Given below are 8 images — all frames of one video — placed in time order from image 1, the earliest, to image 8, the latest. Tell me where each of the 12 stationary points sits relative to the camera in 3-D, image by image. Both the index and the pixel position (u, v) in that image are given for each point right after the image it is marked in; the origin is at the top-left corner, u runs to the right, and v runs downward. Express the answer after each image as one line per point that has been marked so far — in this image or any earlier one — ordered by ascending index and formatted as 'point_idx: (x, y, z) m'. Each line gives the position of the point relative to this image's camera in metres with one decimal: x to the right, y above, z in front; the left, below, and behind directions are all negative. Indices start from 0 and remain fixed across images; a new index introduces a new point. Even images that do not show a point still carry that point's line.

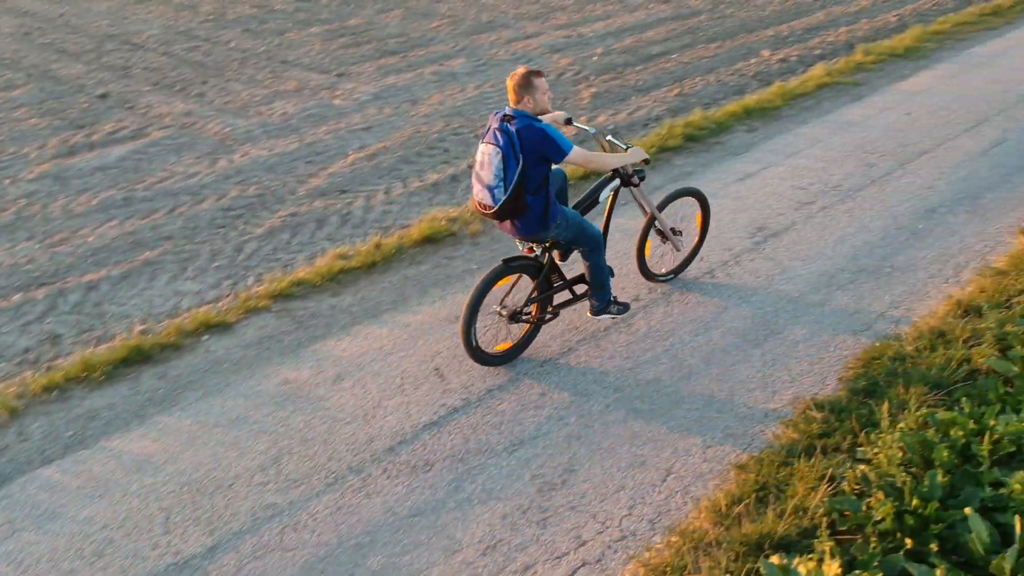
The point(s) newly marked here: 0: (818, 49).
0: (+3.0, +2.4, +10.0) m
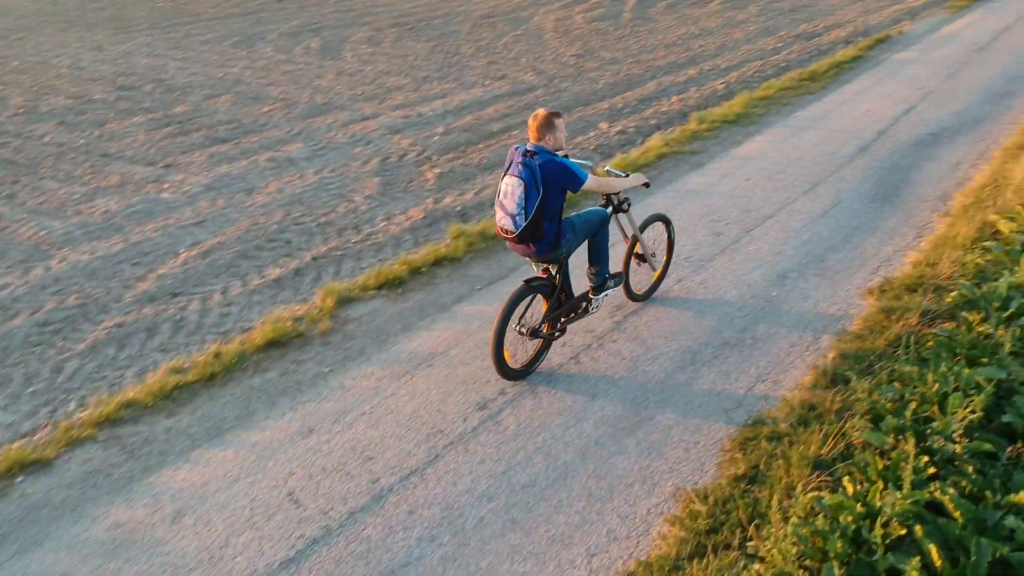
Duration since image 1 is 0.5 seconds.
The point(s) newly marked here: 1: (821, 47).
0: (+1.4, +1.7, +10.1) m
1: (+4.3, +3.4, +14.0) m
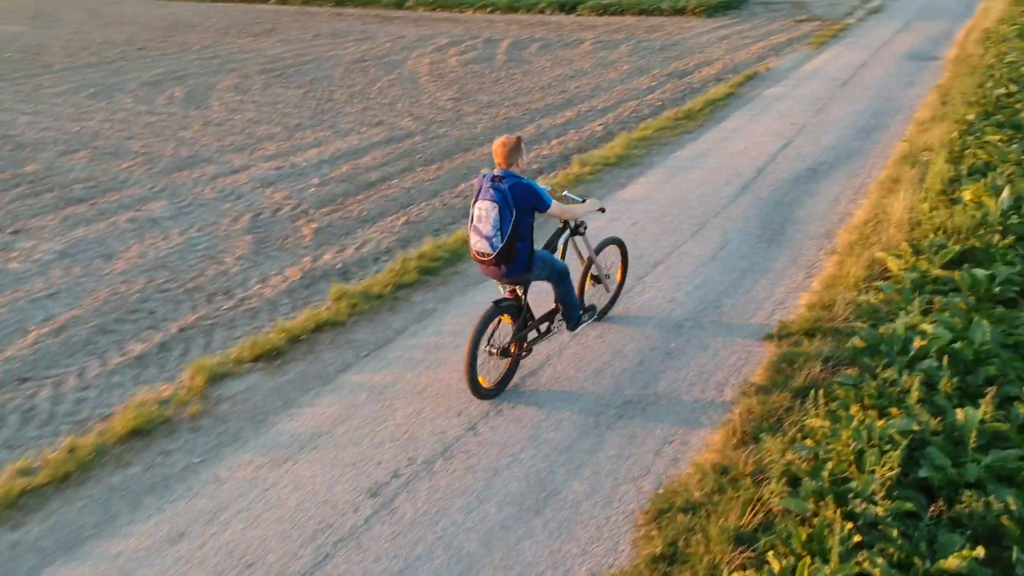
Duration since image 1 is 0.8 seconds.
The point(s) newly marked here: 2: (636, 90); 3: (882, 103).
0: (+0.2, +1.2, +10.0) m
1: (+2.6, +2.9, +14.2) m
2: (+1.8, +2.8, +14.1) m
3: (+4.6, +2.3, +12.5) m
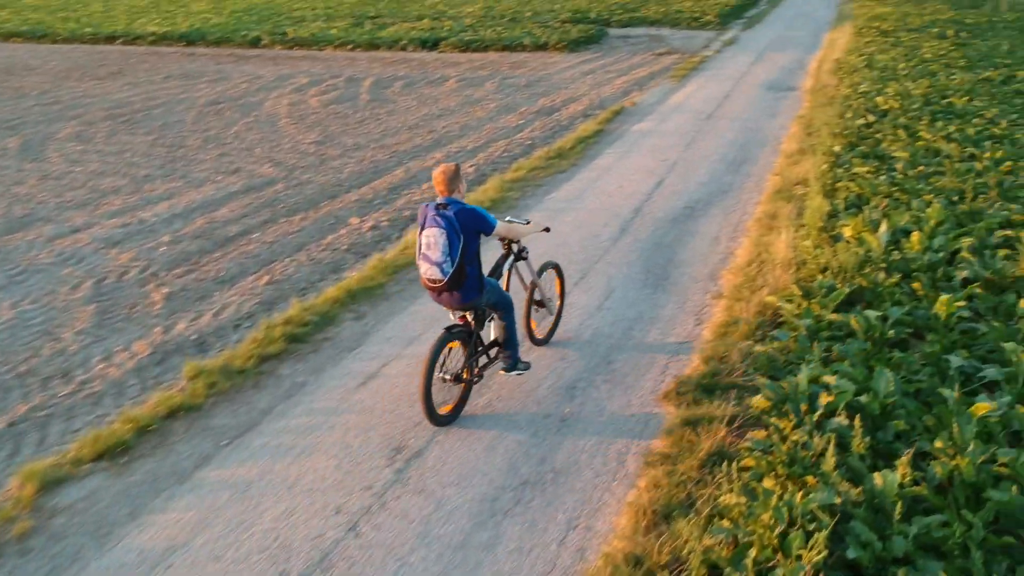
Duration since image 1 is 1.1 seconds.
0: (-1.0, +0.7, +9.5) m
1: (+0.7, +2.3, +14.1) m
2: (-0.1, +2.2, +13.8) m
3: (+3.0, +1.9, +12.6) m
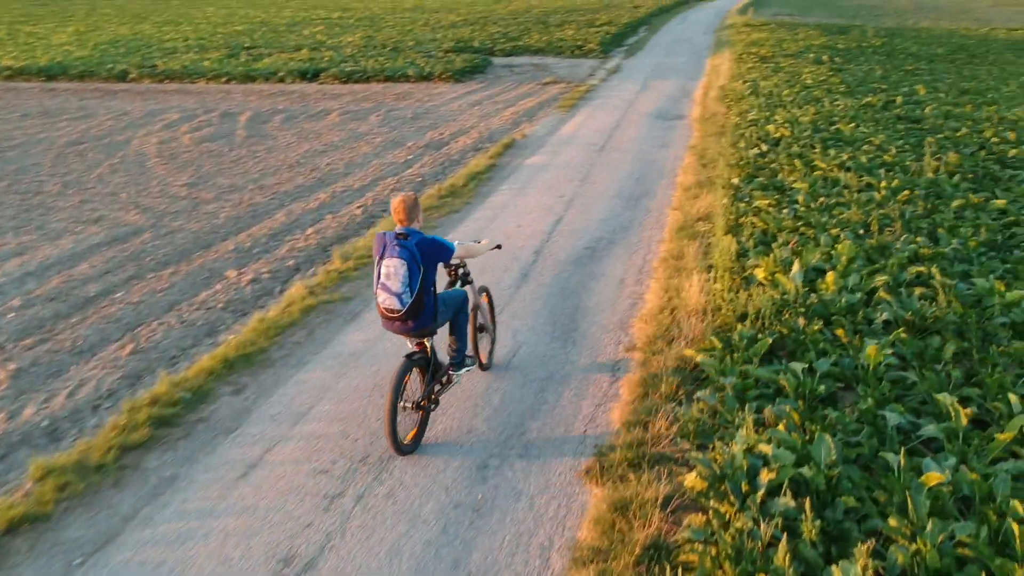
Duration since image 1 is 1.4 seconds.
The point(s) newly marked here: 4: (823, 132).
0: (-2.0, +0.2, +8.8) m
1: (-0.8, +1.8, +13.5) m
2: (-1.6, +1.6, +13.2) m
3: (+1.6, +1.5, +12.3) m
4: (+4.2, +2.1, +13.4) m
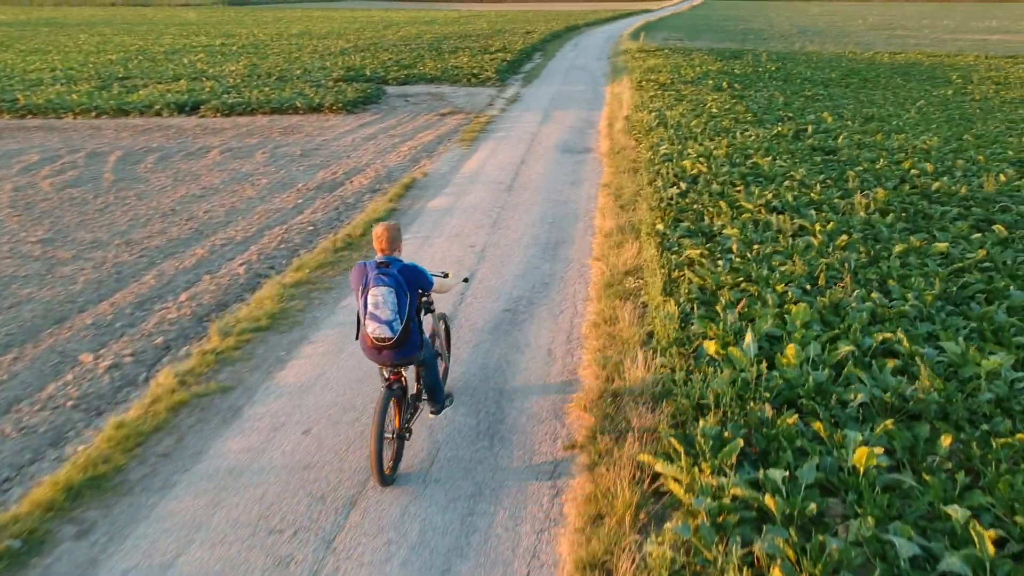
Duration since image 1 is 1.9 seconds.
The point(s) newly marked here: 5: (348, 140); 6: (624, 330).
0: (-2.6, -0.4, +7.5) m
1: (-2.1, +1.1, +12.4) m
2: (-2.8, +0.9, +11.9) m
3: (+0.5, +0.9, +11.4) m
4: (+2.9, +1.5, +12.7) m
5: (-2.9, +2.6, +17.4) m
6: (+0.8, -0.3, +6.9) m
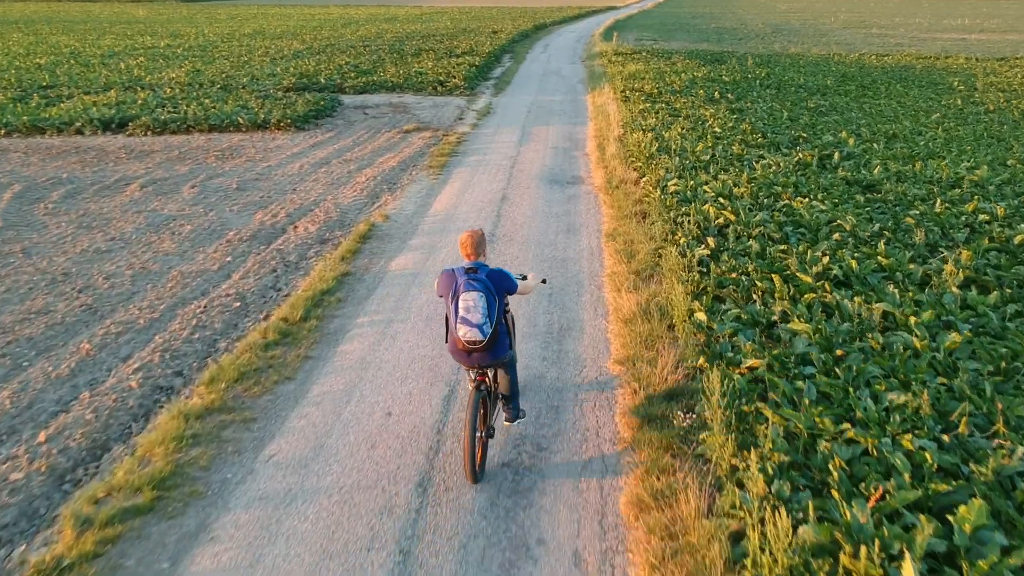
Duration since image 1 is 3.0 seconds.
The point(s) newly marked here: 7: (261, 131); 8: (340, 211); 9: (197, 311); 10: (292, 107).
0: (-2.6, -1.2, +5.0) m
1: (-2.2, +0.3, +9.9) m
2: (-2.9, +0.1, +9.4) m
3: (+0.4, +0.1, +9.0) m
4: (+2.7, +0.8, +10.4) m
5: (-3.2, +1.8, +14.9) m
6: (+0.8, -1.1, +4.5) m
7: (-4.5, +2.8, +18.0) m
8: (-2.0, +0.9, +11.8) m
9: (-2.6, -0.2, +8.3) m
10: (-4.4, +3.6, +19.8) m
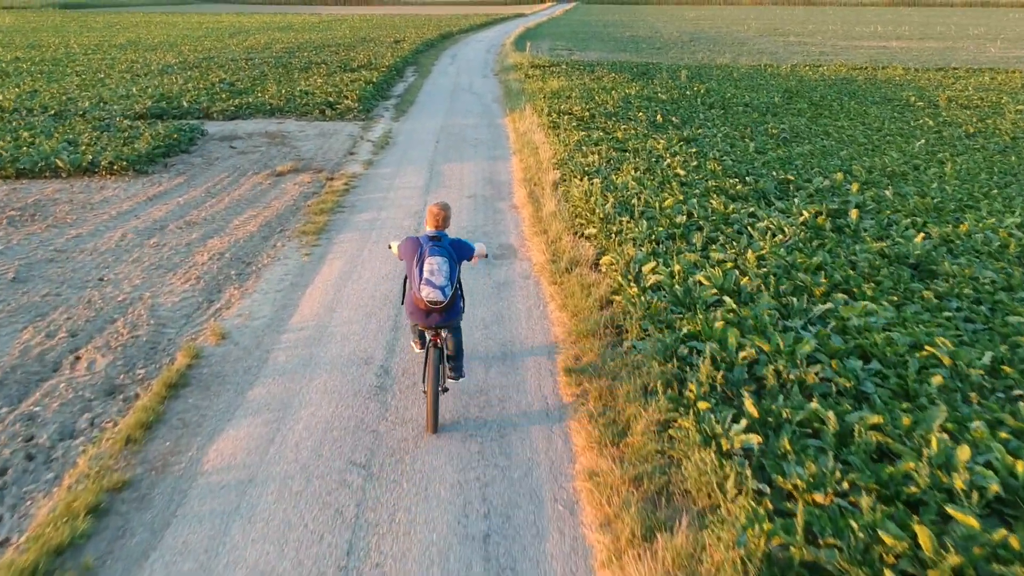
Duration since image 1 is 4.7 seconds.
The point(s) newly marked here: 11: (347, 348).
0: (-2.7, -2.3, +1.0) m
1: (-2.8, -0.9, +5.9) m
2: (-3.4, -1.1, +5.3) m
3: (-0.1, -1.0, +5.2) m
4: (+2.1, -0.2, +6.9) m
5: (-4.3, +0.6, +10.8) m
6: (+0.7, -2.1, +0.8) m
7: (-5.9, +1.5, +13.8) m
8: (-2.8, -0.3, +7.8) m
9: (-3.1, -1.4, +4.2) m
10: (-5.9, +2.3, +15.5) m
11: (-1.2, -0.4, +7.1) m
